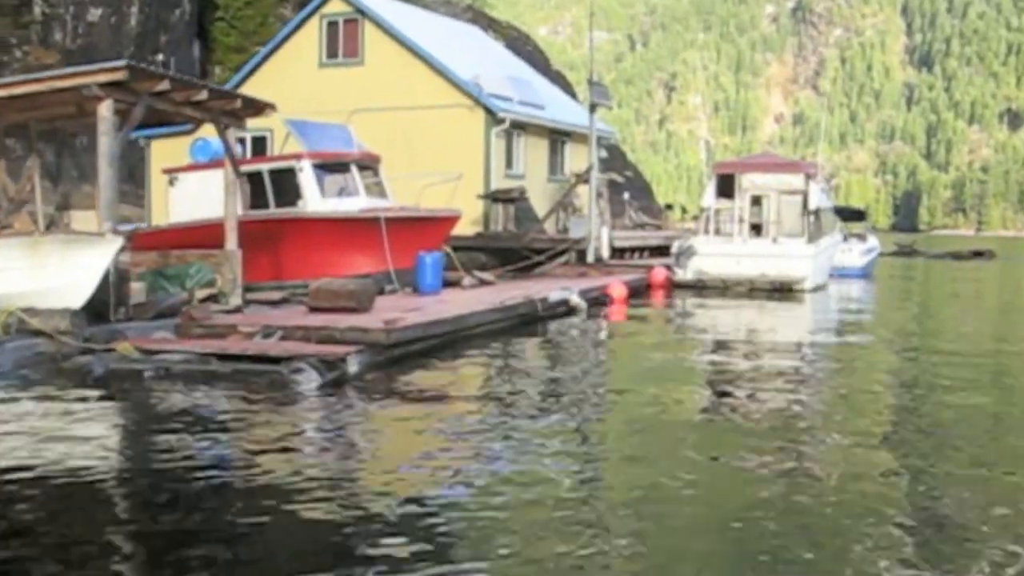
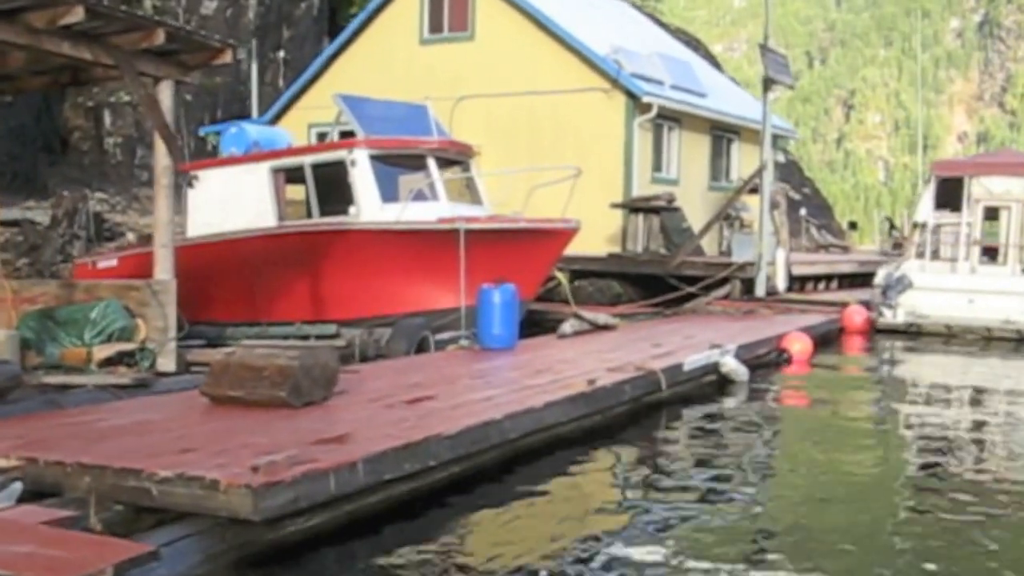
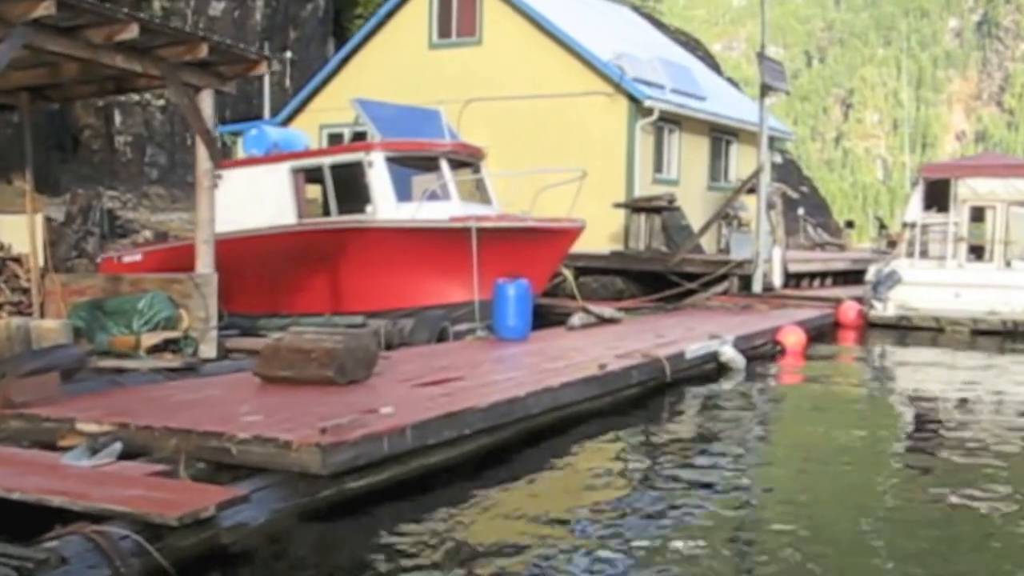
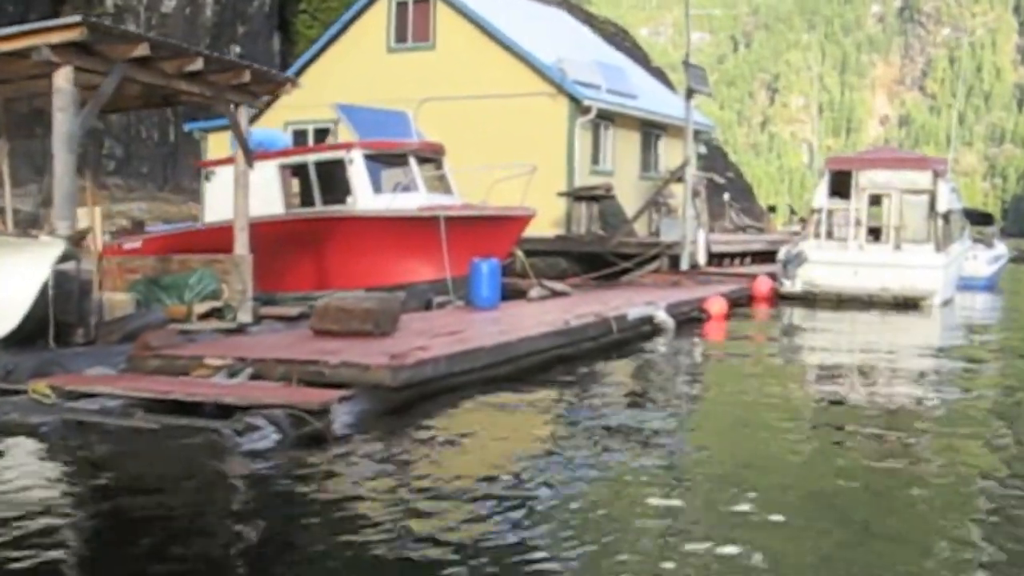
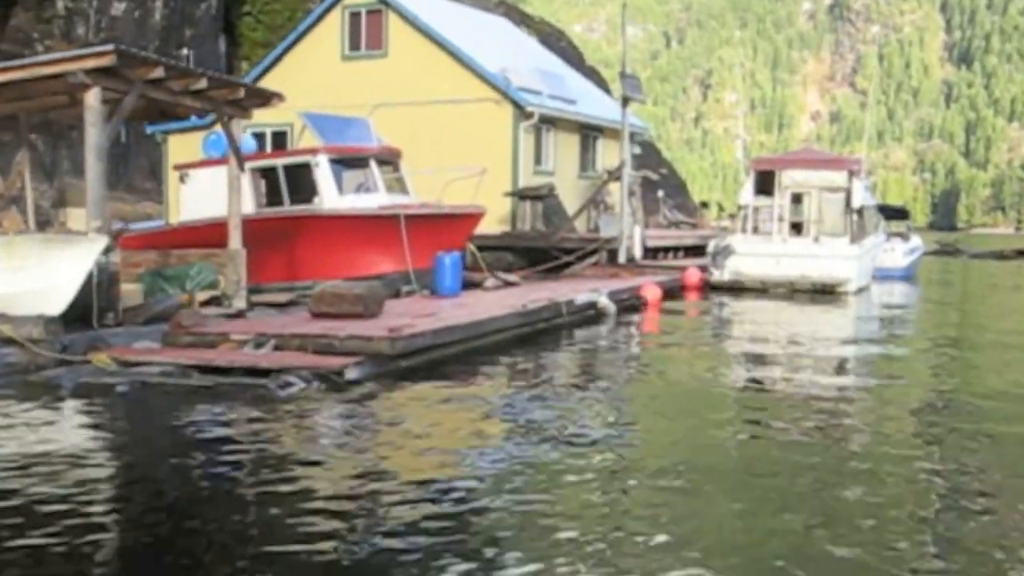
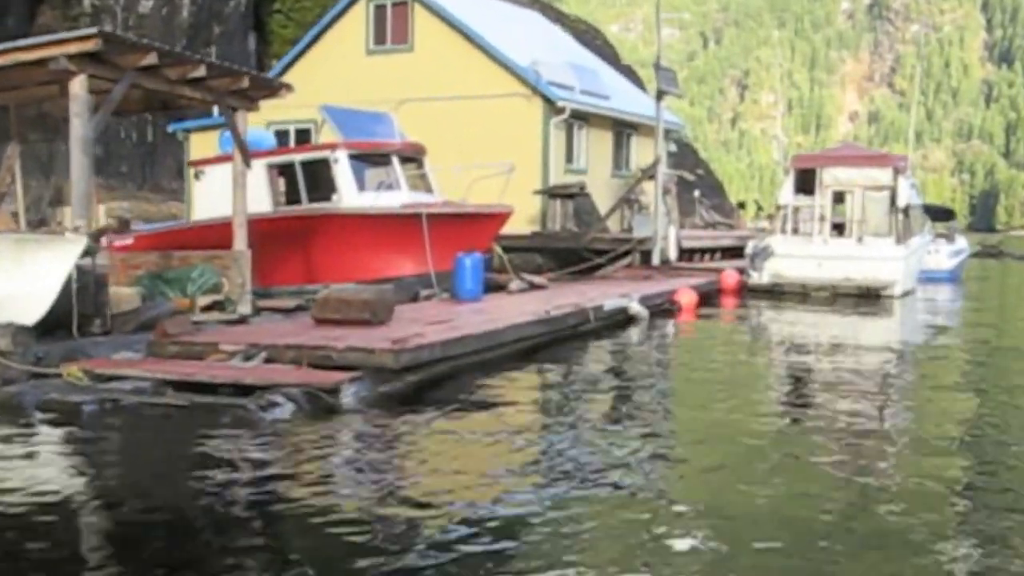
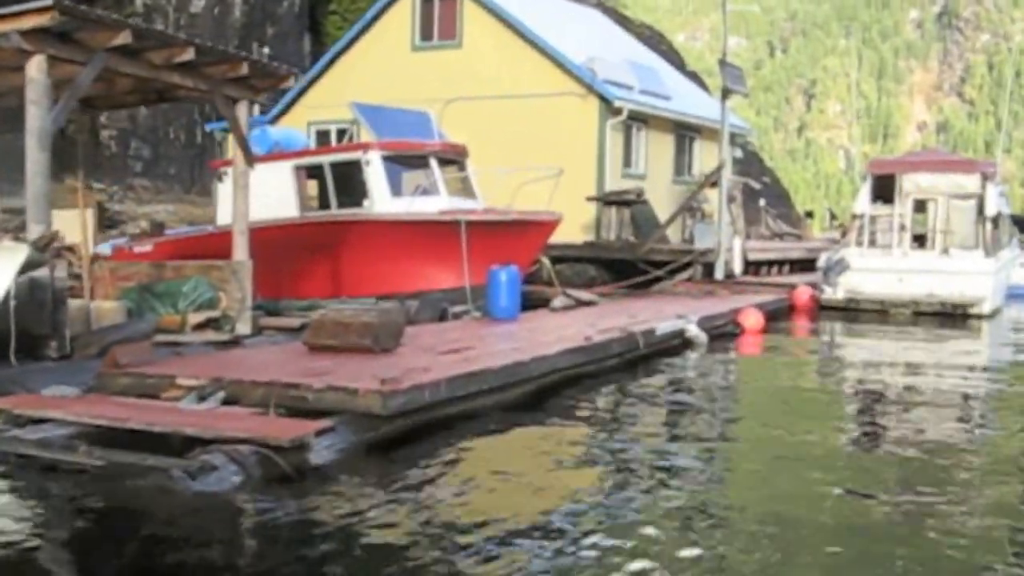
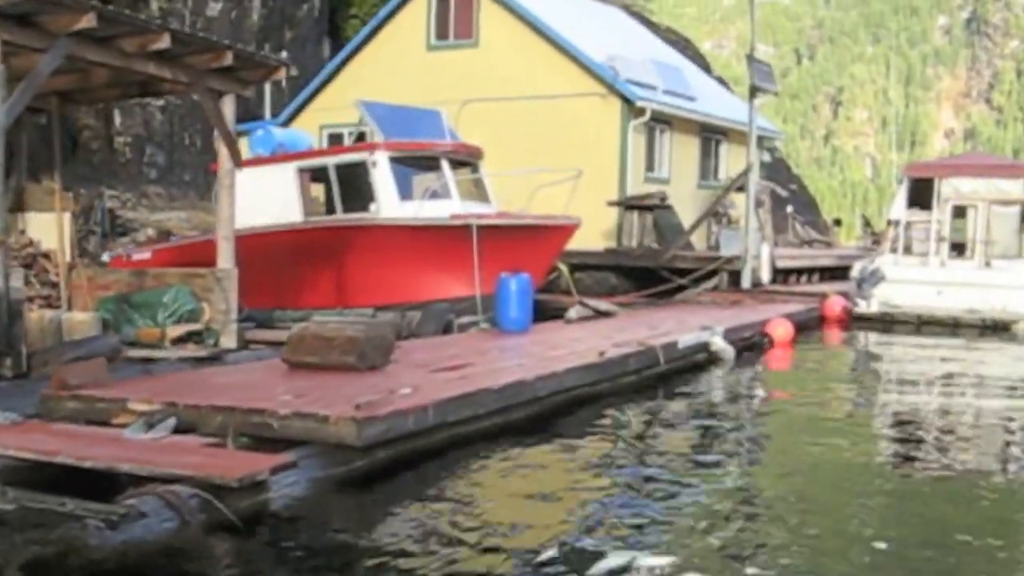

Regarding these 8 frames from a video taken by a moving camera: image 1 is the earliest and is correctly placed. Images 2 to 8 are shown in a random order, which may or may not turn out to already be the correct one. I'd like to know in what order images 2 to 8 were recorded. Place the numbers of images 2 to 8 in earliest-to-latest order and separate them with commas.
5, 6, 4, 7, 8, 3, 2
